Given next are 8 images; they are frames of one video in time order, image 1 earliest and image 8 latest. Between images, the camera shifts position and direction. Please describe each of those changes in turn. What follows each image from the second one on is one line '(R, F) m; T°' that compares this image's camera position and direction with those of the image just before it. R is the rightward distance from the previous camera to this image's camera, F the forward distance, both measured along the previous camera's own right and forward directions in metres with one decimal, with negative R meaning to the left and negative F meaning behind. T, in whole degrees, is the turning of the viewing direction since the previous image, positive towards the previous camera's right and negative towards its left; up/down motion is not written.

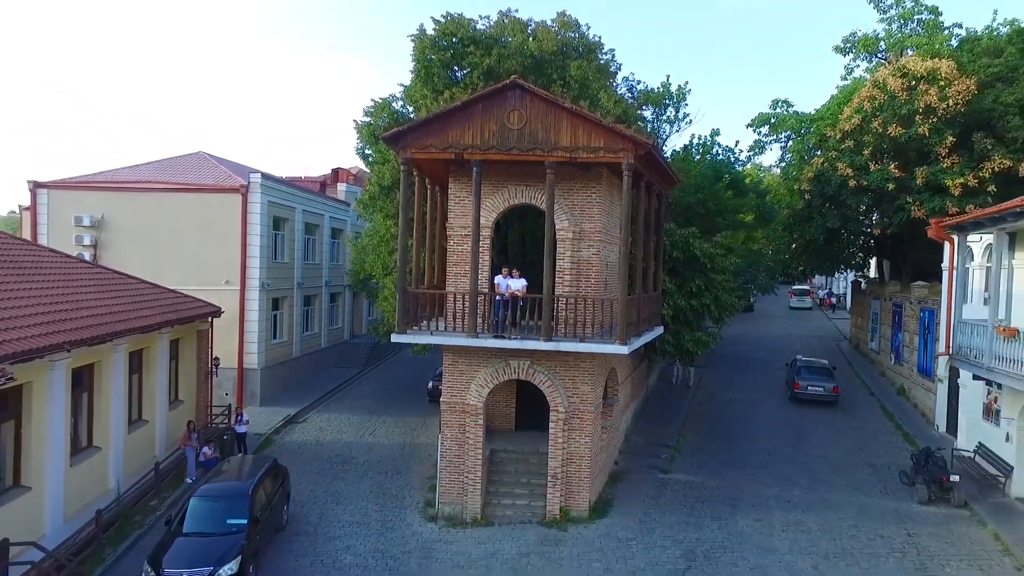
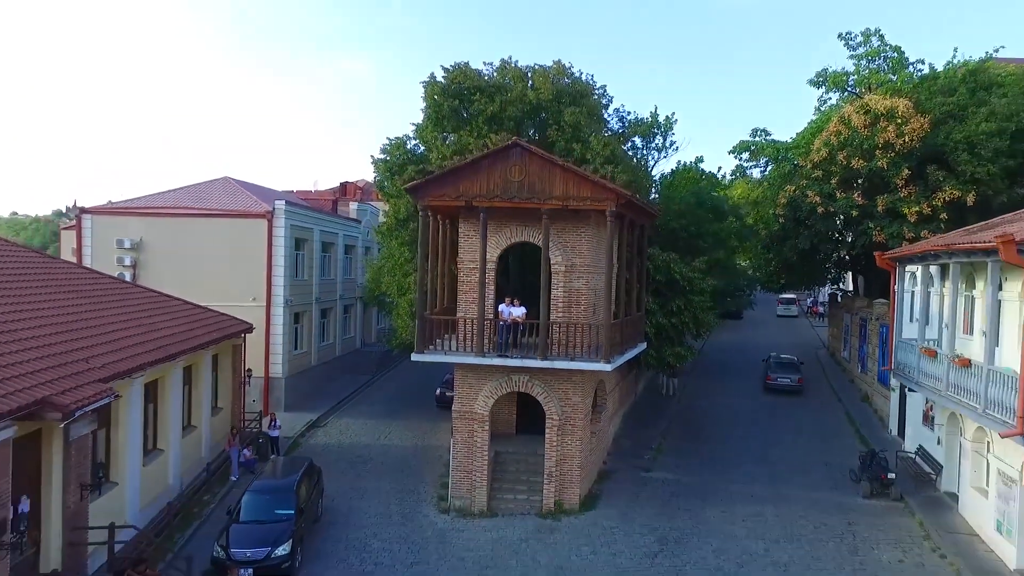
(0.0, -2.0) m; 0°
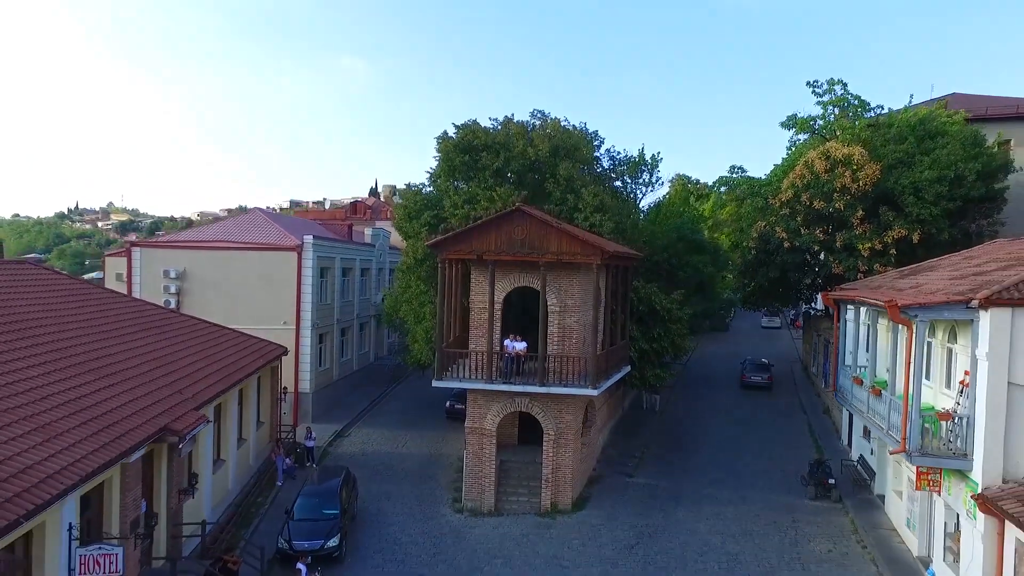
(-0.1, -2.7) m; 0°
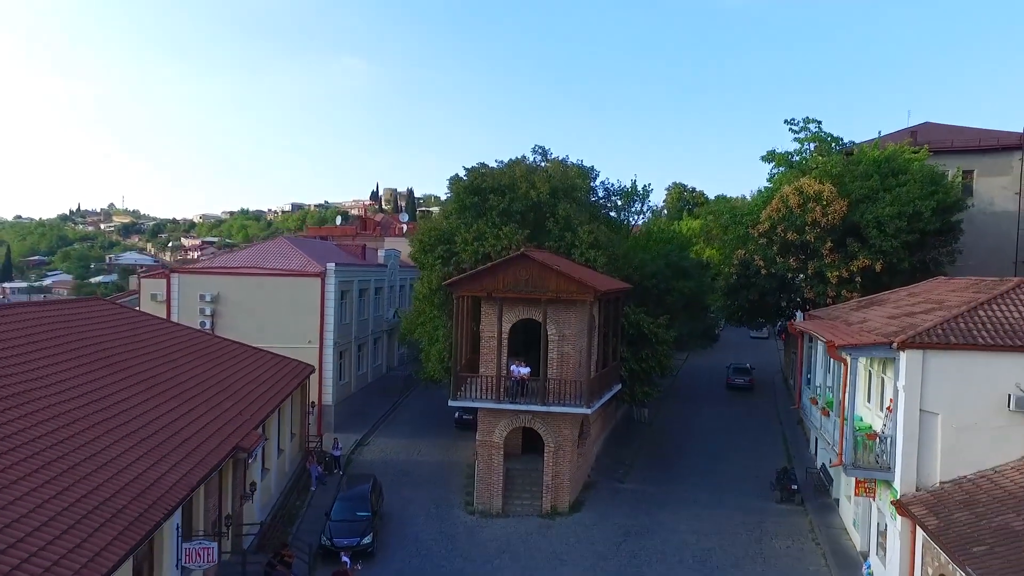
(-0.1, -2.5) m; 0°
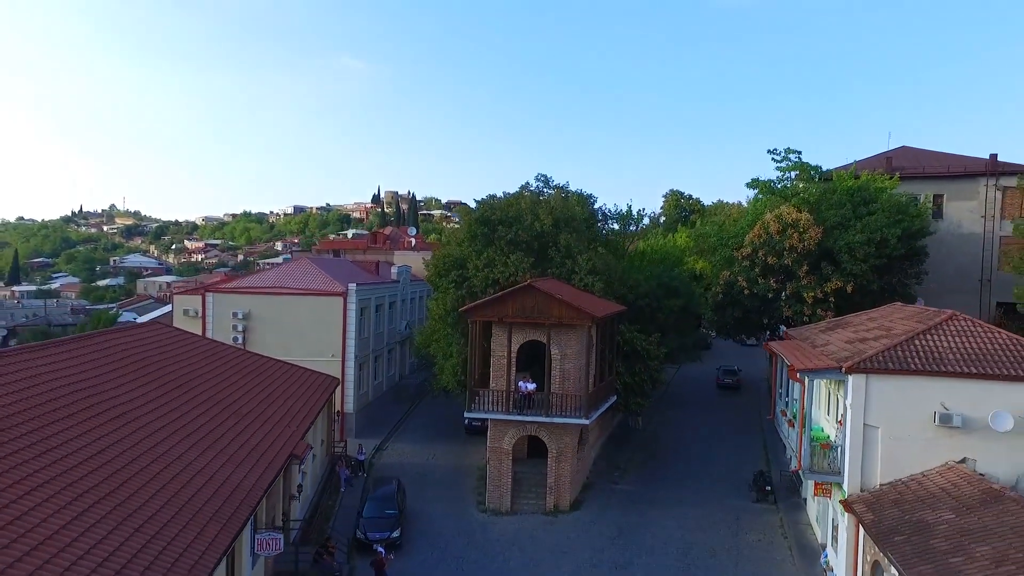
(-0.2, -2.5) m; 0°
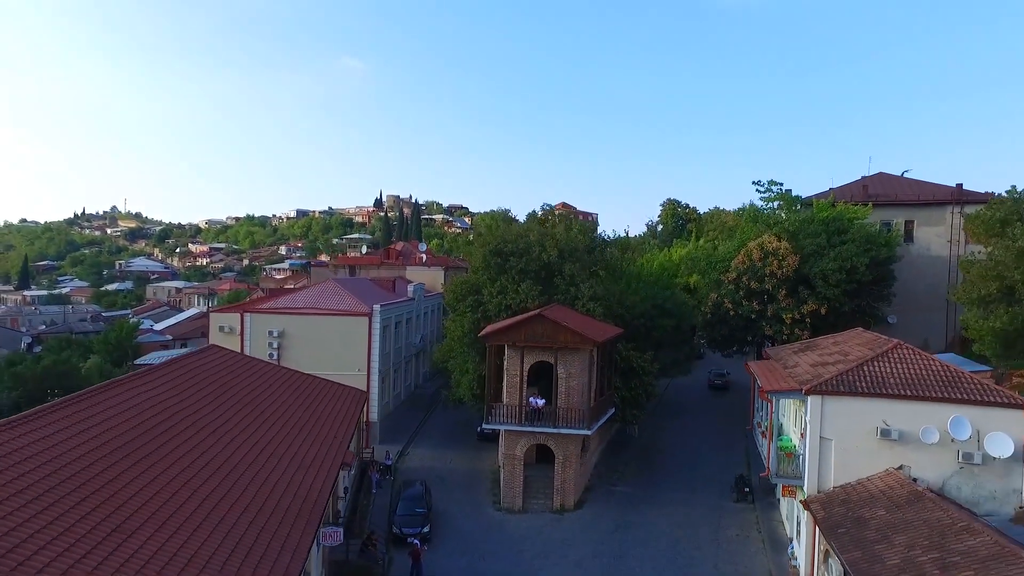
(-0.4, -3.1) m; 0°
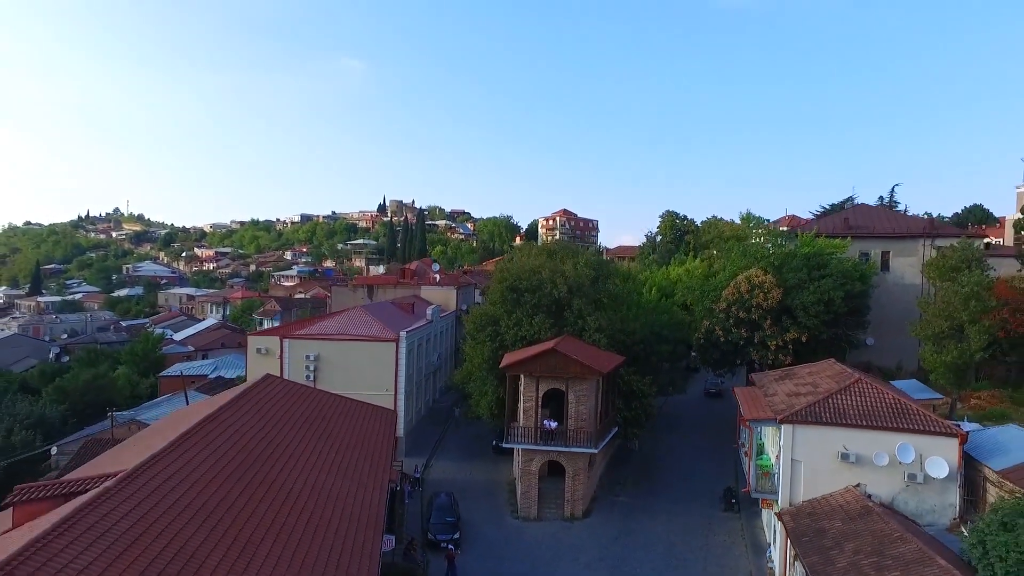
(-0.6, -3.5) m; 0°
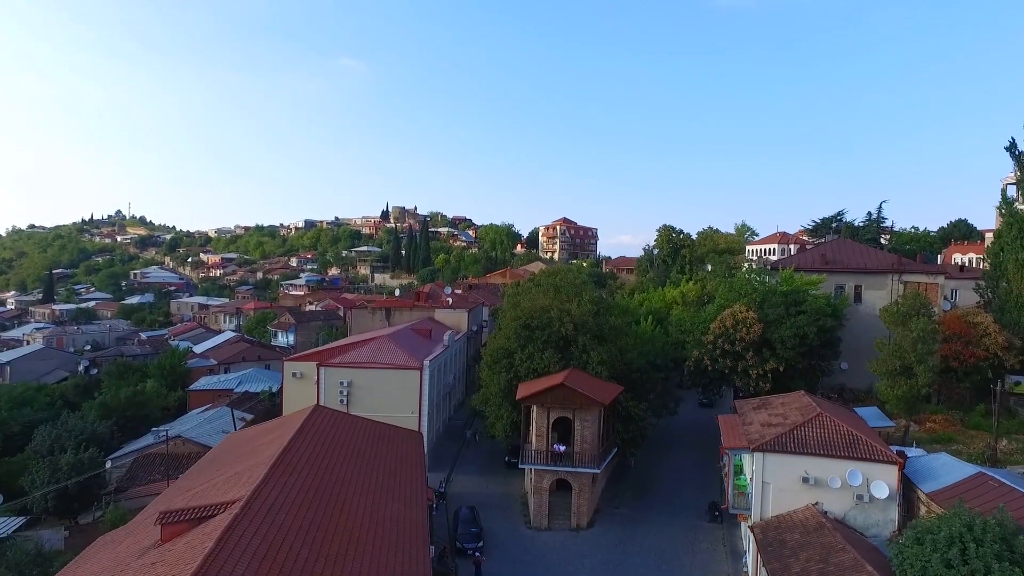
(-0.7, -4.4) m; 0°
